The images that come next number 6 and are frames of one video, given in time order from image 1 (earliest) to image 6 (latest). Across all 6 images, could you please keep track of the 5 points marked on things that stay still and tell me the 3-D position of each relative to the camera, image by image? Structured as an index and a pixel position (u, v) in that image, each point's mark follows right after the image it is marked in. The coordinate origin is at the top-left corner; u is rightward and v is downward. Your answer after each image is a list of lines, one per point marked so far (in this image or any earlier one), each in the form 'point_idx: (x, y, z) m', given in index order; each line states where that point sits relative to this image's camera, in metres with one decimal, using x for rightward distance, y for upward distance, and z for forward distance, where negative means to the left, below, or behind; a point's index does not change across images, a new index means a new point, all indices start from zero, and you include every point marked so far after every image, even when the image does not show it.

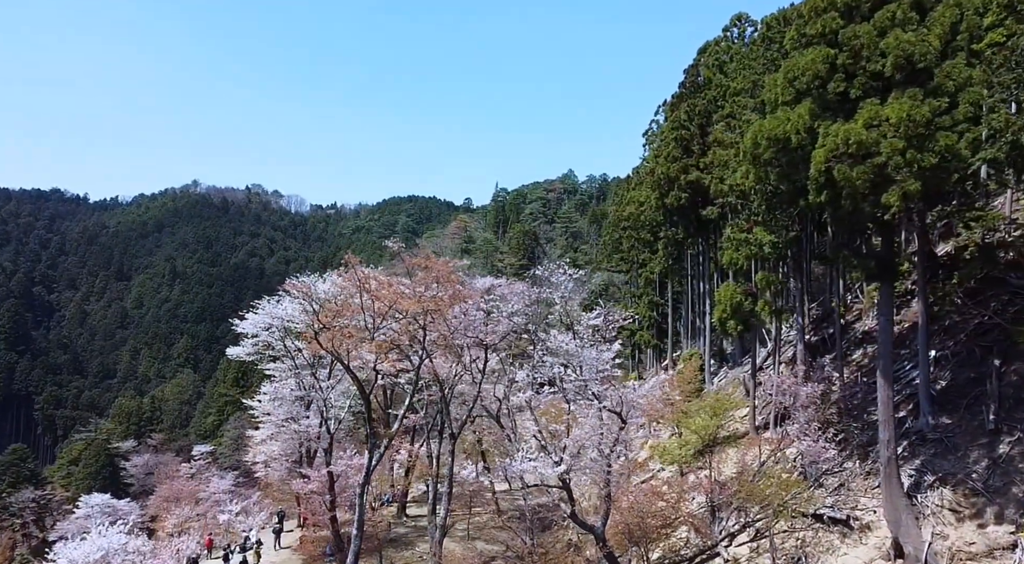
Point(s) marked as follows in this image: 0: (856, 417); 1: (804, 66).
0: (+7.4, -2.9, +19.1) m
1: (+5.1, +3.7, +15.1) m
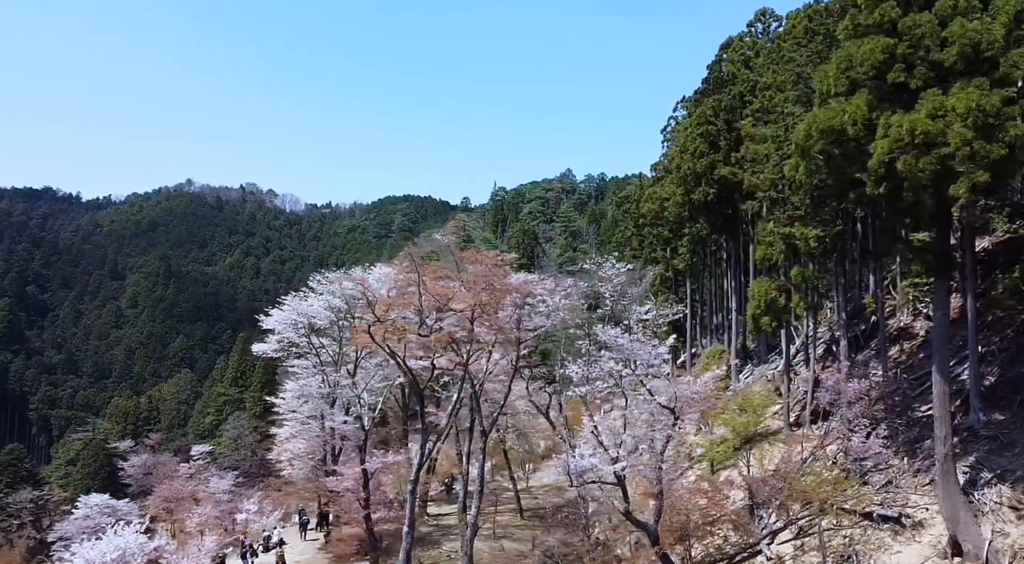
0: (+8.3, -2.8, +18.9) m
1: (+5.9, +3.8, +14.9) m
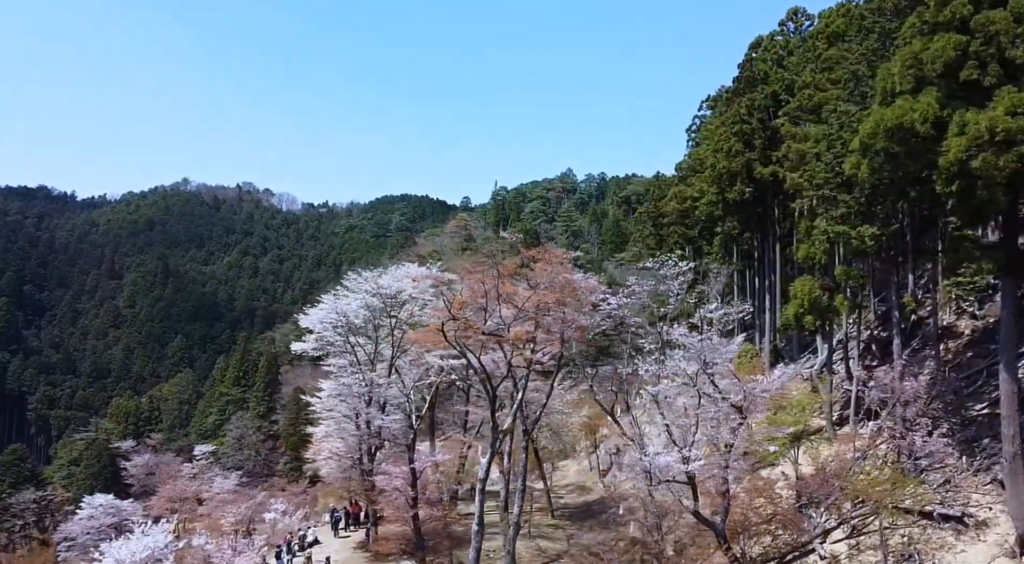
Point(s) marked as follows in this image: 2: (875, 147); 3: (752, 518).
0: (+9.3, -2.8, +18.9) m
1: (+7.0, +3.8, +14.9) m
2: (+6.4, +2.4, +15.7) m
3: (+4.9, -4.9, +18.5) m
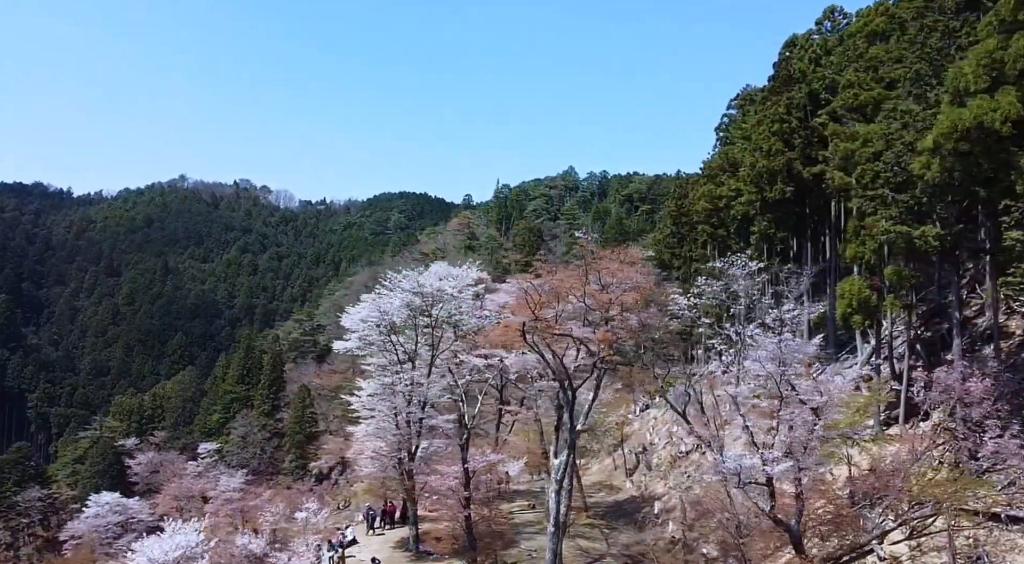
0: (+10.5, -2.8, +18.8) m
1: (+8.3, +3.8, +14.8) m
2: (+7.6, +2.4, +15.6) m
3: (+6.1, -4.9, +18.4) m
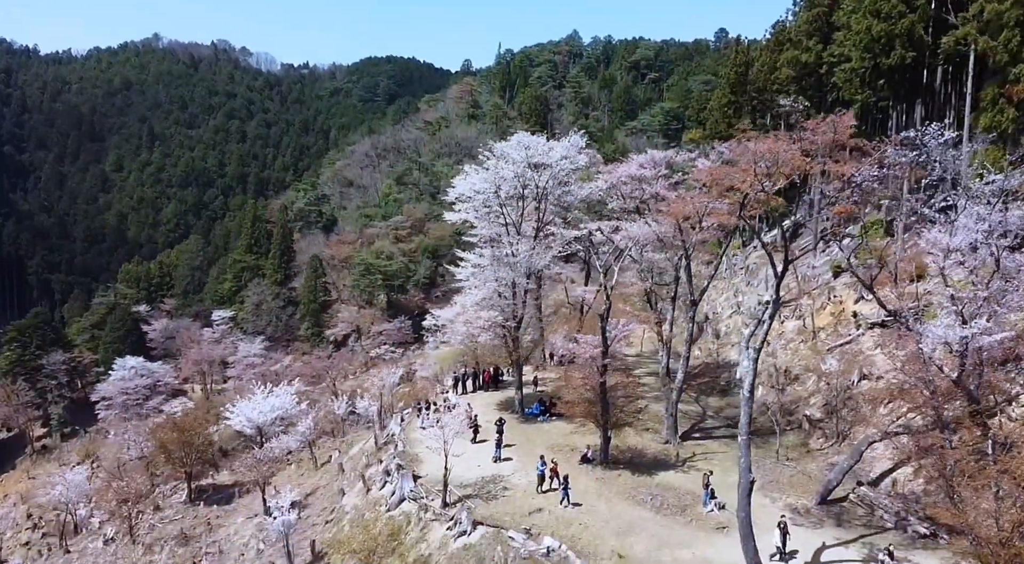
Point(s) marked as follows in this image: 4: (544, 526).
0: (+13.8, -0.1, +19.6) m
1: (+11.7, +5.9, +14.6) m
2: (+11.0, +4.6, +15.7) m
3: (+9.3, -2.2, +19.4) m
4: (+0.7, -5.2, +19.0) m
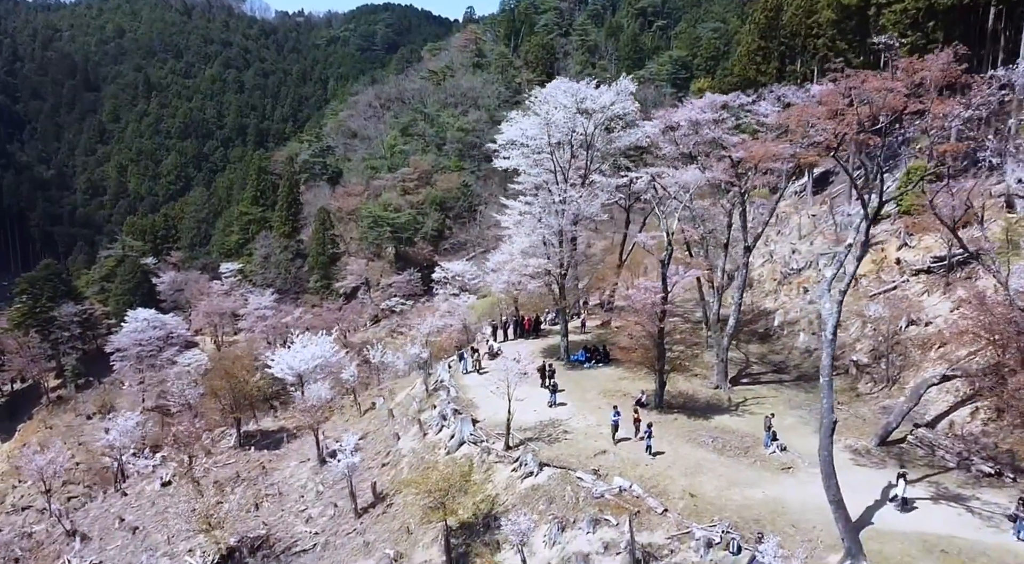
0: (+15.3, +1.2, +19.7) m
1: (+13.2, +6.8, +14.4) m
2: (+12.5, +5.6, +15.5) m
3: (+10.8, -1.0, +19.6) m
4: (+2.1, -4.0, +19.3) m
